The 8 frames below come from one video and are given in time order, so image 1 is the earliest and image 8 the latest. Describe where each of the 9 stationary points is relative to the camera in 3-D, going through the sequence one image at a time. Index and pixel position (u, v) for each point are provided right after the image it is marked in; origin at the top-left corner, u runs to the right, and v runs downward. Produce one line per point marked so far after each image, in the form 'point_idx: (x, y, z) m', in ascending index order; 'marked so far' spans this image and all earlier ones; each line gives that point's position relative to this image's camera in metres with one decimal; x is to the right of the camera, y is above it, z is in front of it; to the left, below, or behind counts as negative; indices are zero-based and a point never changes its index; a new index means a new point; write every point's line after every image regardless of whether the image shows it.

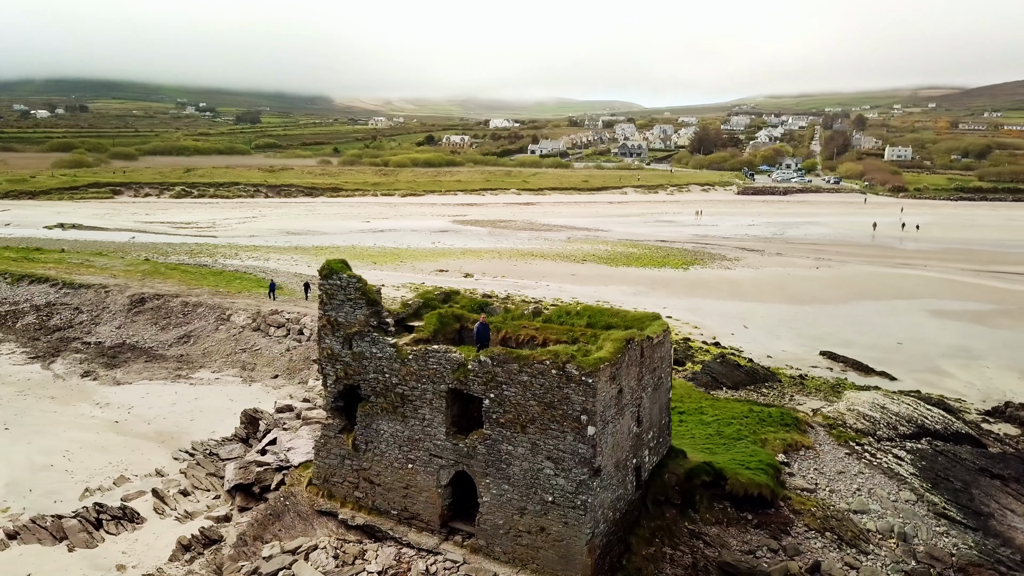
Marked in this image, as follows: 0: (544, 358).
0: (+0.4, -0.8, +9.5) m
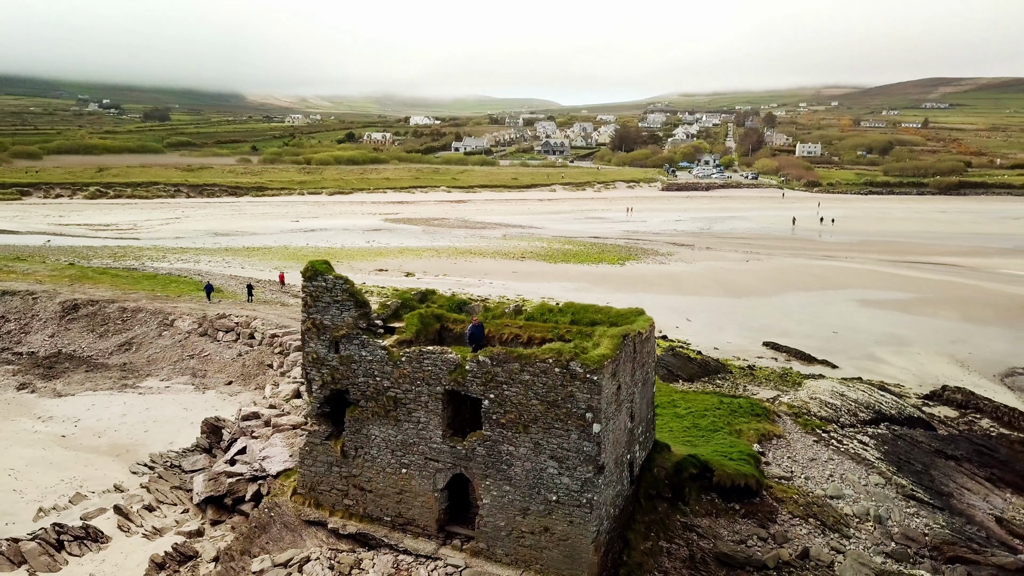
0: (+0.4, -0.8, +9.4) m
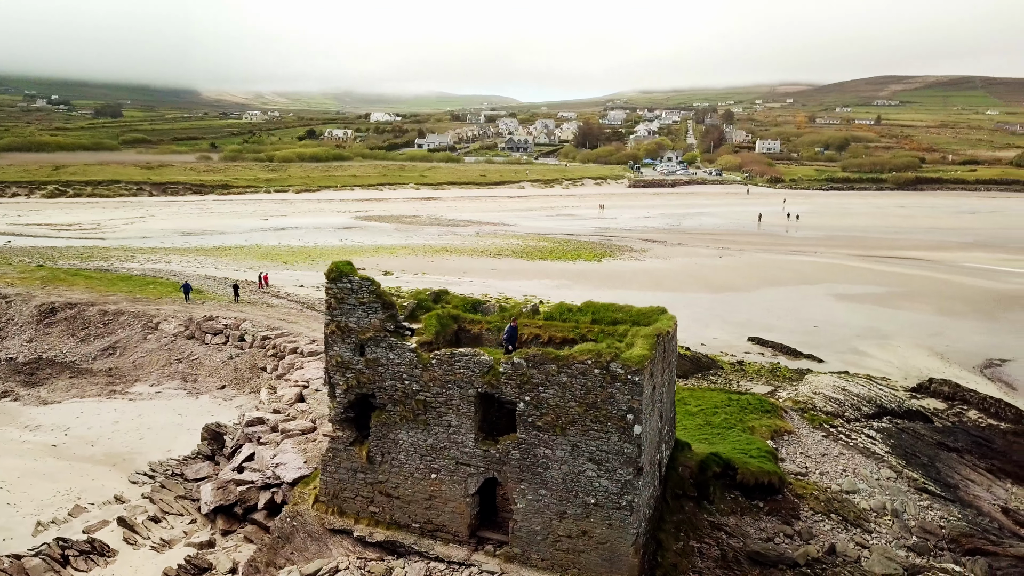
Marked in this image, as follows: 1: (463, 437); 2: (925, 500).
0: (+0.8, -0.8, +9.2) m
1: (-0.6, -1.9, +9.9) m
2: (+6.8, -3.5, +13.1) m
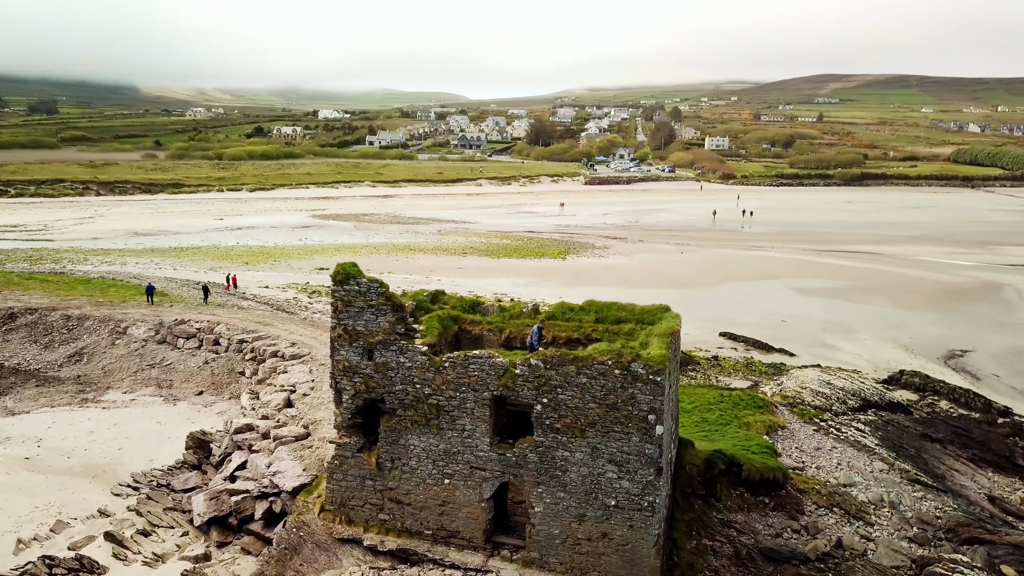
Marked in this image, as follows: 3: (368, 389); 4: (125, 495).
0: (+1.1, -0.8, +9.1) m
1: (-0.4, -1.9, +9.7) m
2: (+6.8, -3.4, +13.4) m
3: (-1.8, -1.3, +10.1) m
4: (-6.4, -3.4, +13.2) m
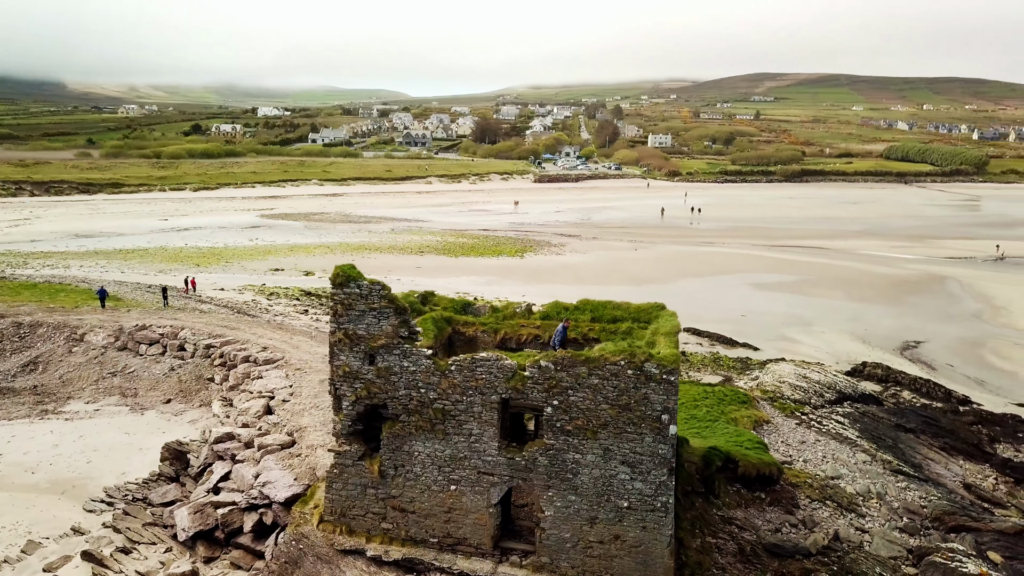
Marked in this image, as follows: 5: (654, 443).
0: (+1.2, -0.8, +9.0) m
1: (-0.3, -1.9, +9.5) m
2: (+6.7, -3.3, +13.7) m
3: (-1.7, -1.3, +9.8) m
4: (-6.5, -3.5, +12.6) m
5: (+1.6, -1.8, +9.0) m
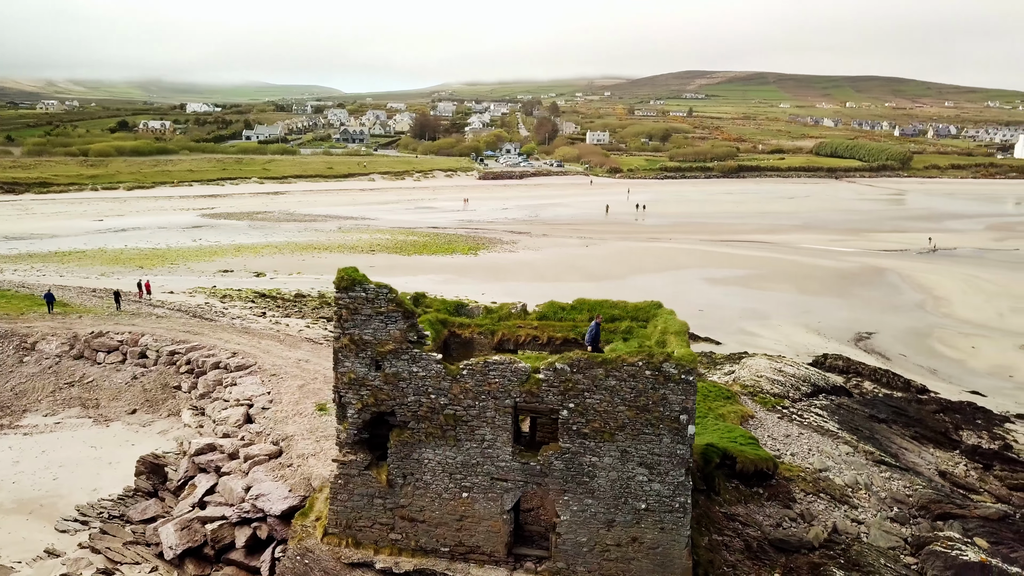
0: (+1.4, -0.8, +8.9) m
1: (-0.2, -1.9, +9.3) m
2: (+6.5, -3.2, +14.0) m
3: (-1.6, -1.3, +9.5) m
4: (-6.5, -3.6, +11.9) m
5: (+1.8, -1.7, +9.0) m
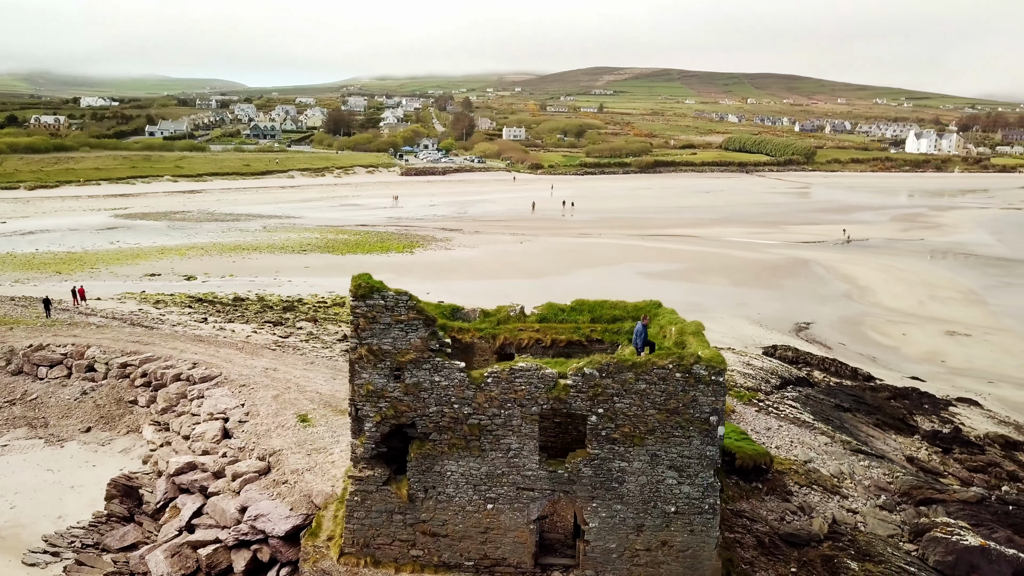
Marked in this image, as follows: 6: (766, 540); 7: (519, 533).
0: (+1.7, -0.8, +8.8) m
1: (+0.1, -2.0, +9.1) m
2: (+6.3, -3.1, +14.4) m
3: (-1.3, -1.4, +9.1) m
4: (-6.4, -3.8, +11.0) m
5: (+2.1, -1.8, +8.9) m
6: (+3.4, -3.4, +10.7) m
7: (+0.1, -2.8, +9.2) m
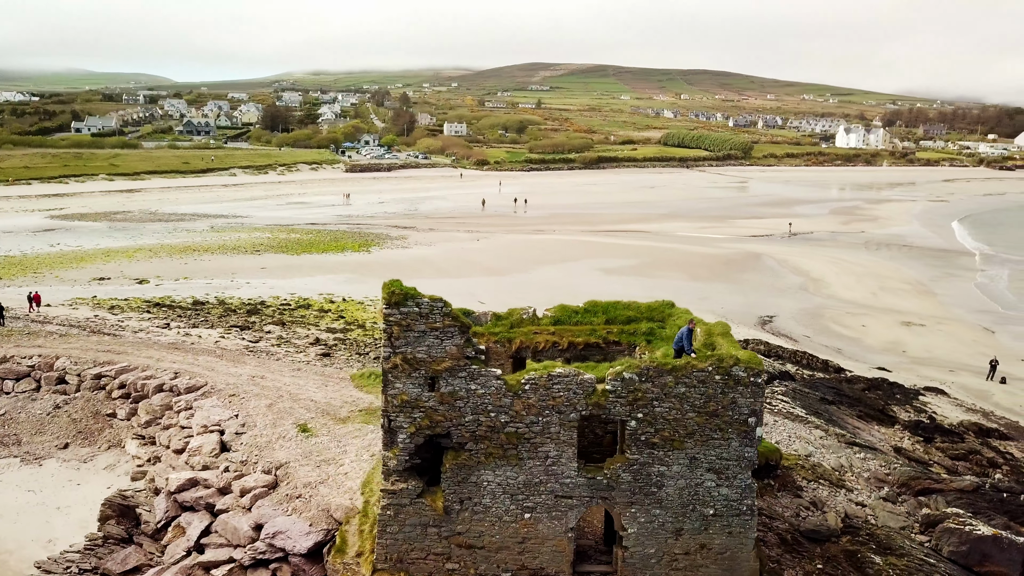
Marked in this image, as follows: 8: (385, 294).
0: (+2.1, -0.8, +8.7) m
1: (+0.6, -2.0, +8.9) m
2: (+6.4, -3.0, +14.7) m
3: (-0.9, -1.5, +8.8) m
4: (-6.1, -3.9, +10.3) m
5: (+2.6, -1.8, +8.9) m
6: (+3.7, -3.4, +10.8) m
7: (+0.5, -2.9, +9.0) m
8: (-1.3, -0.1, +8.4) m
